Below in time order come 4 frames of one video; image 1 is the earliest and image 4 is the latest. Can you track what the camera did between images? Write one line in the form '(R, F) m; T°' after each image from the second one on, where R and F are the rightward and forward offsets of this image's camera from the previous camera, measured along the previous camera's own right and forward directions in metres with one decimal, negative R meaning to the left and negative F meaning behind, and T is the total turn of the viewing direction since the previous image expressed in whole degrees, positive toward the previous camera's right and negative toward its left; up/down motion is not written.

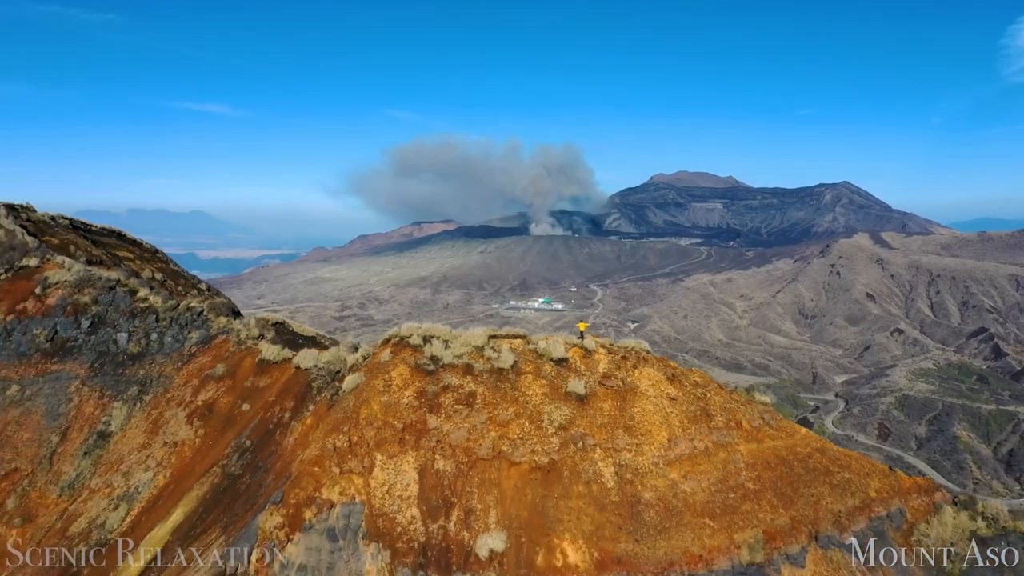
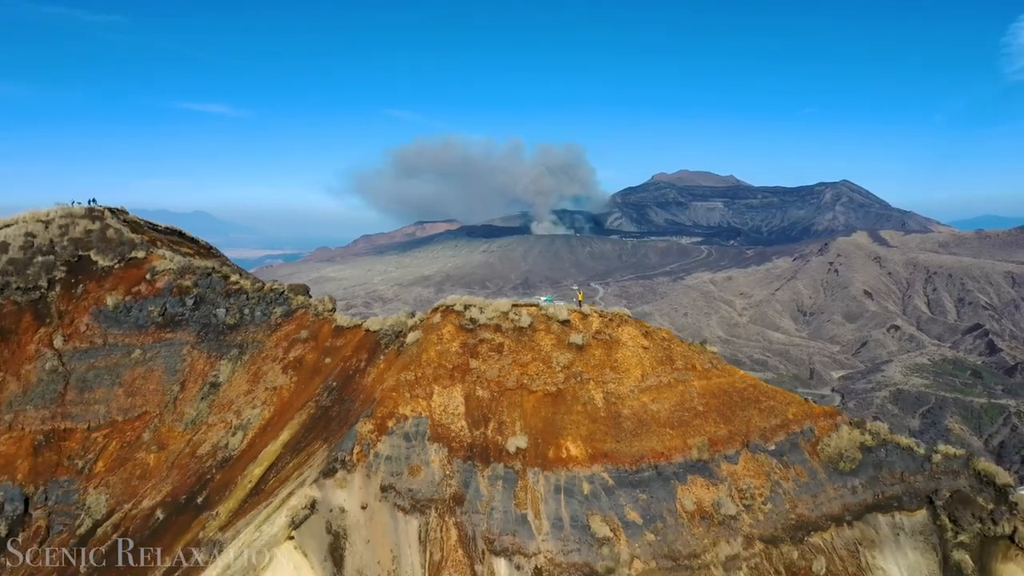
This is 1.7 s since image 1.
(-0.4, -4.7) m; 0°
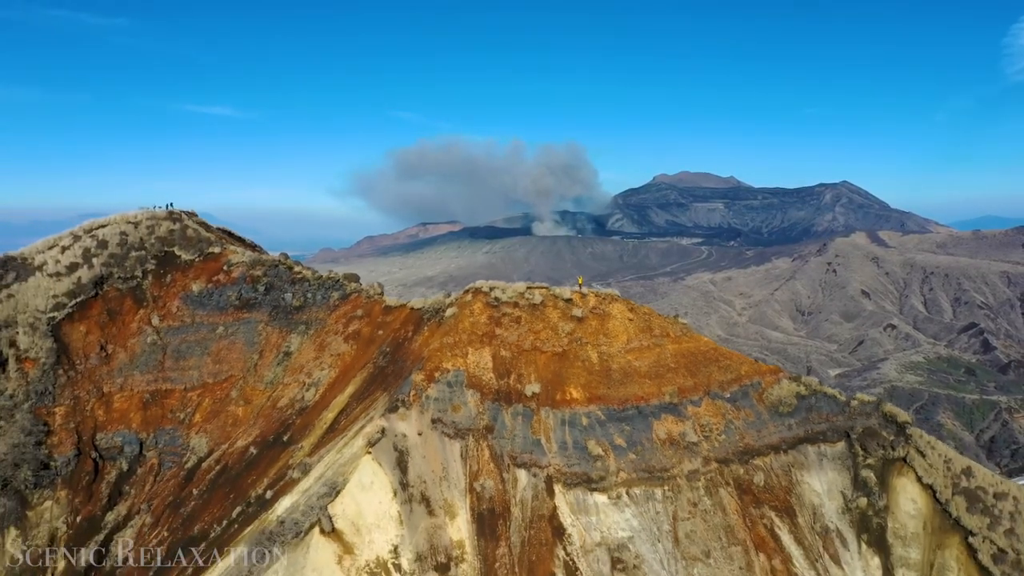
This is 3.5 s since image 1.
(-0.5, -4.9) m; 0°
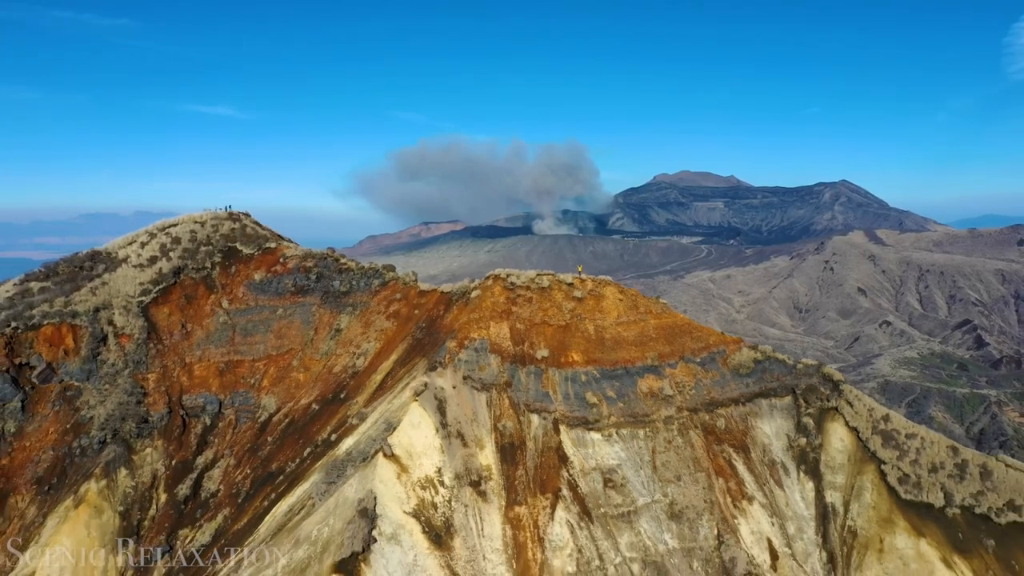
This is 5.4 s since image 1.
(-0.5, -5.2) m; 0°
